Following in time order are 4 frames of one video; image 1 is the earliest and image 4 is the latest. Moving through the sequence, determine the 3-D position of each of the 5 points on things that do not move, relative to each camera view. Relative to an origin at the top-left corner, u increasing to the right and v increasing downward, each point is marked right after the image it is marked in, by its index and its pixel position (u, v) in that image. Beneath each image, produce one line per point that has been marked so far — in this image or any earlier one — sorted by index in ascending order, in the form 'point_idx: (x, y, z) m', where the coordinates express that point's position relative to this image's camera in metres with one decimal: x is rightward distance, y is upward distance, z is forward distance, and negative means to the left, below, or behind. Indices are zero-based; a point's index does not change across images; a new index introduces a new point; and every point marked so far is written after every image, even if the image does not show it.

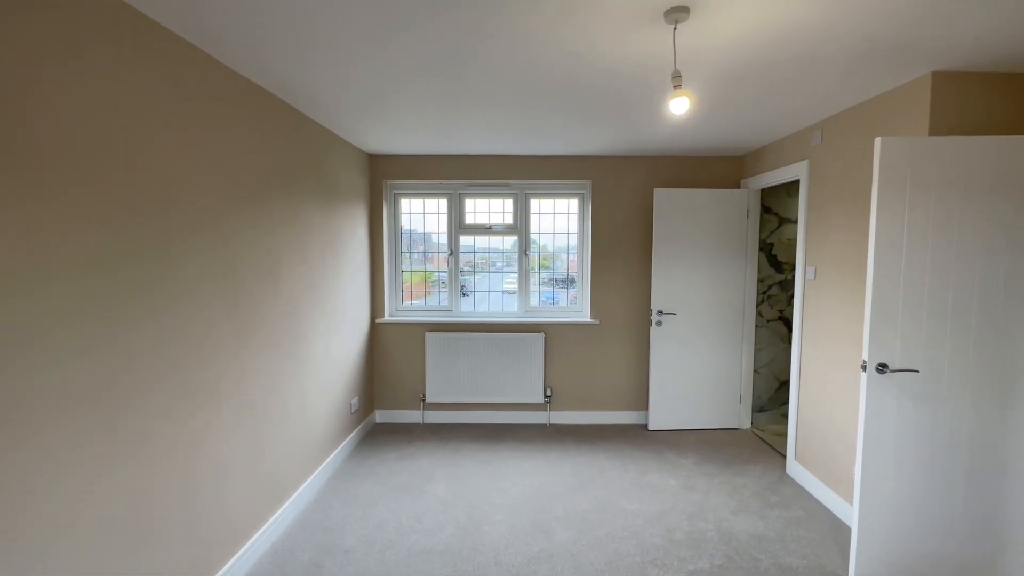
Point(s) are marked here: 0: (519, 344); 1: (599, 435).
0: (+0.1, -0.5, +4.5) m
1: (+0.8, -1.3, +4.3) m
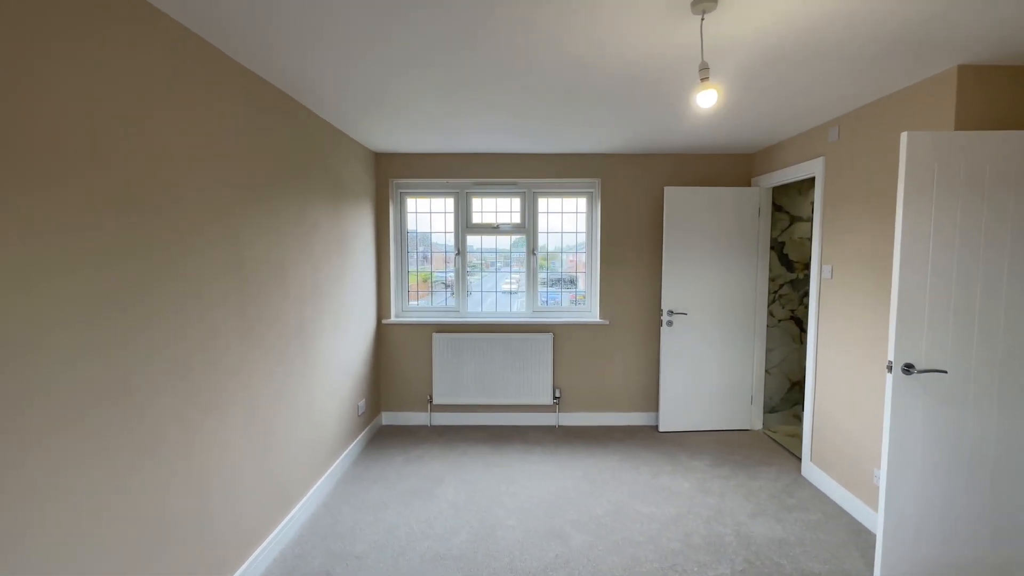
0: (+0.1, -0.5, +4.4) m
1: (+0.9, -1.3, +4.2) m
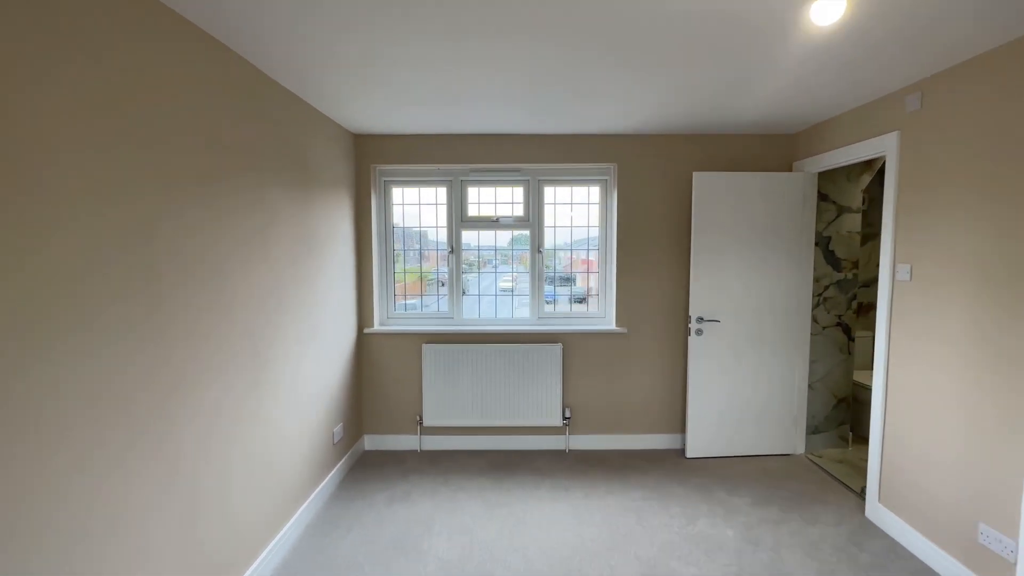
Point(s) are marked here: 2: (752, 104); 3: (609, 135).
0: (+0.2, -0.5, +3.8) m
1: (+0.9, -1.3, +3.6) m
2: (+1.5, +1.2, +3.1) m
3: (+0.8, +1.2, +3.8) m
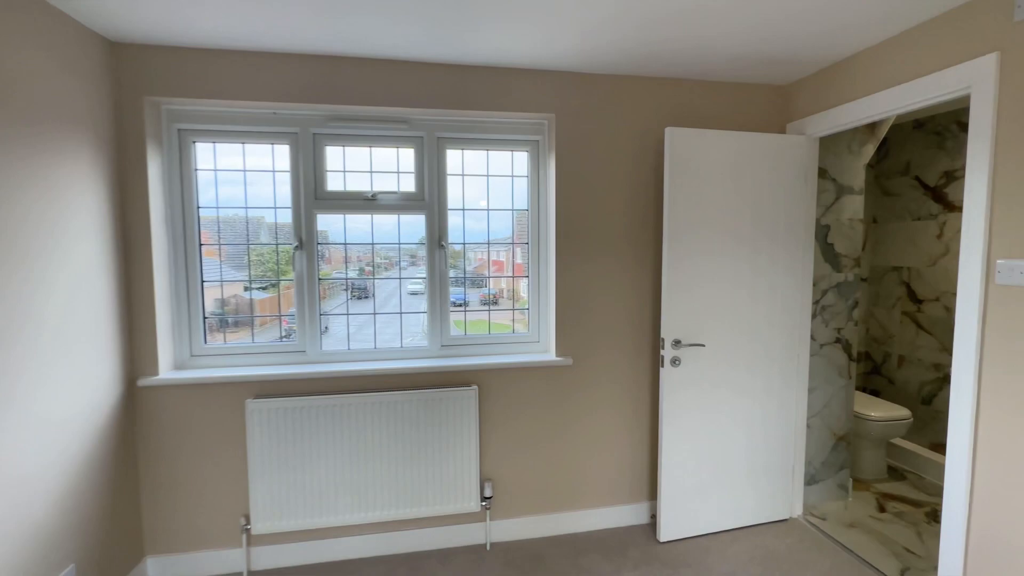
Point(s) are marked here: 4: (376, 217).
0: (-0.4, -0.6, +2.5) m
1: (+0.4, -1.4, +2.4) m
2: (+1.0, +1.1, +2.0) m
3: (+0.2, +1.1, +2.5) m
4: (-0.7, +0.4, +2.6) m
